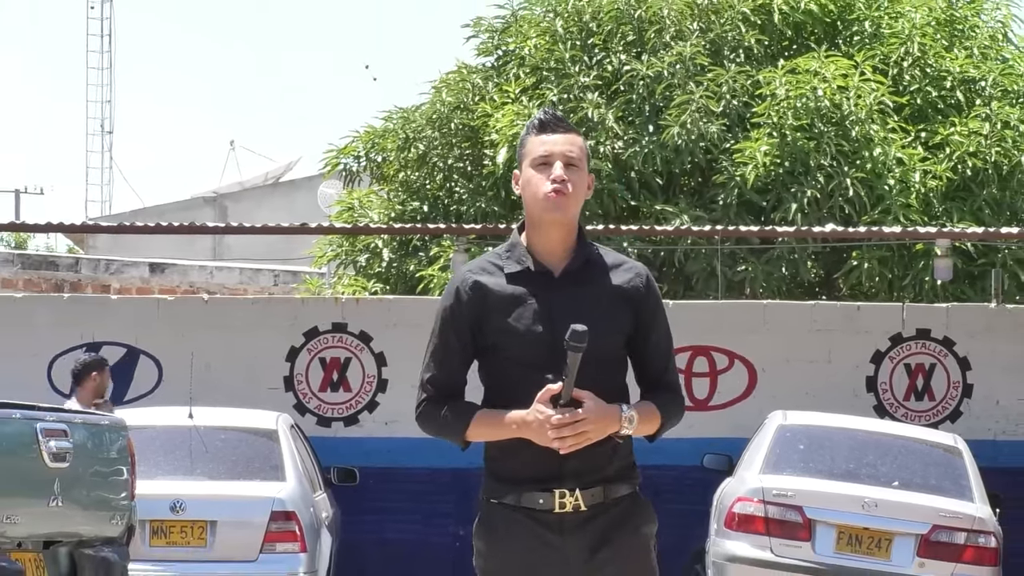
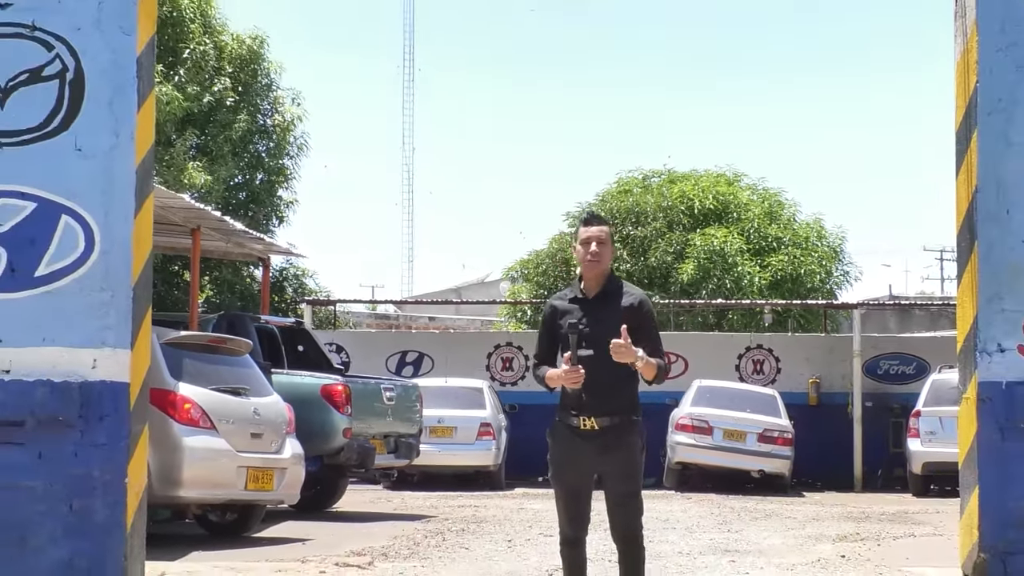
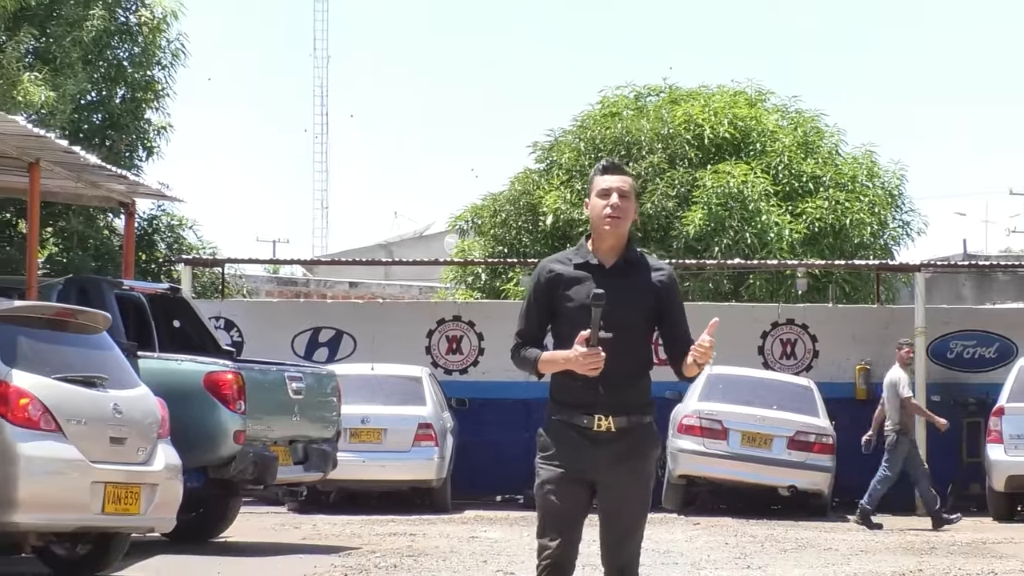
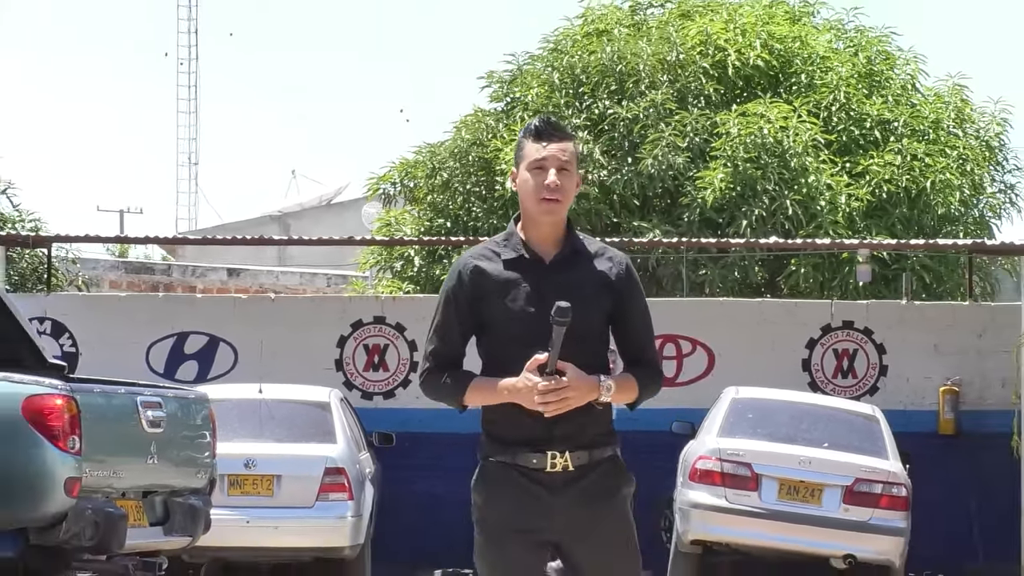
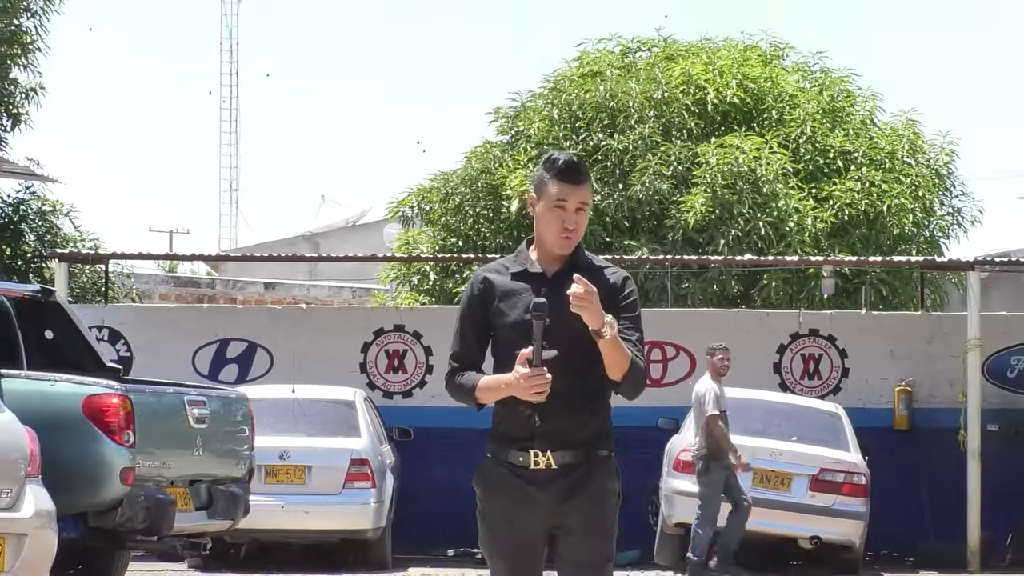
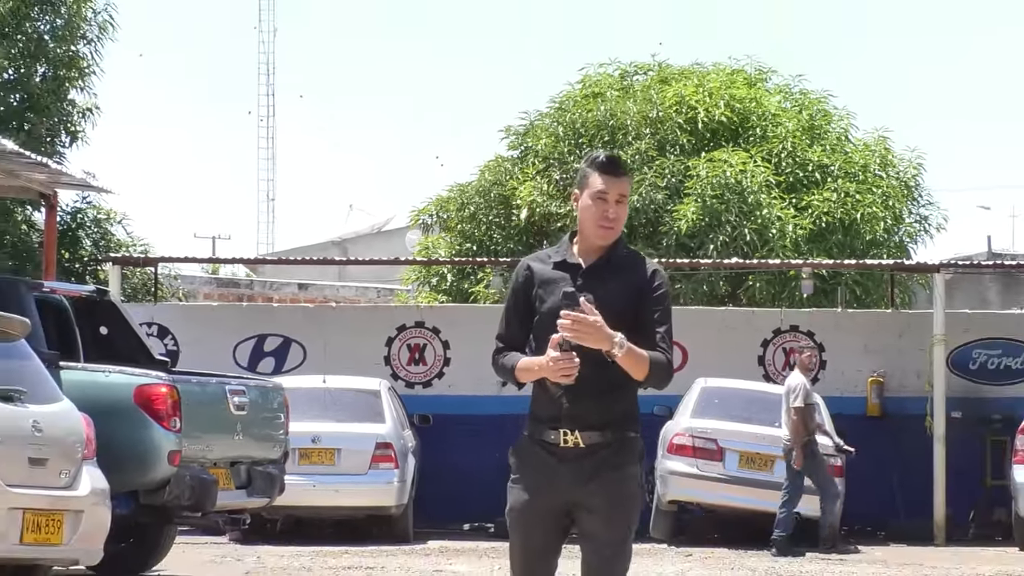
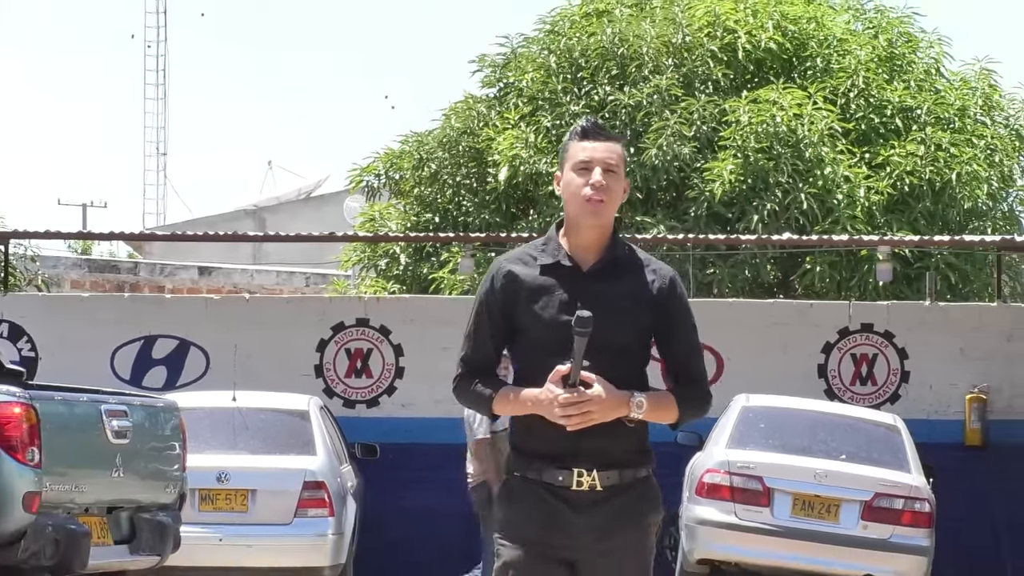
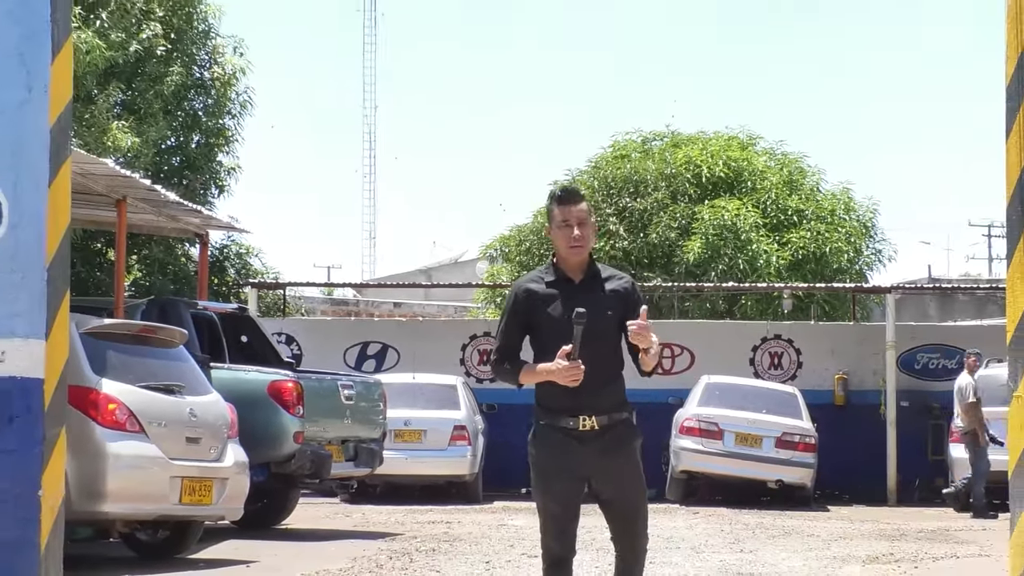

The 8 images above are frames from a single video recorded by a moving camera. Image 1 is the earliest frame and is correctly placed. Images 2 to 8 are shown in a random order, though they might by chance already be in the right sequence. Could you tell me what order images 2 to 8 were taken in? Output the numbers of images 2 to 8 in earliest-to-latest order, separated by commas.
7, 4, 5, 6, 3, 8, 2
